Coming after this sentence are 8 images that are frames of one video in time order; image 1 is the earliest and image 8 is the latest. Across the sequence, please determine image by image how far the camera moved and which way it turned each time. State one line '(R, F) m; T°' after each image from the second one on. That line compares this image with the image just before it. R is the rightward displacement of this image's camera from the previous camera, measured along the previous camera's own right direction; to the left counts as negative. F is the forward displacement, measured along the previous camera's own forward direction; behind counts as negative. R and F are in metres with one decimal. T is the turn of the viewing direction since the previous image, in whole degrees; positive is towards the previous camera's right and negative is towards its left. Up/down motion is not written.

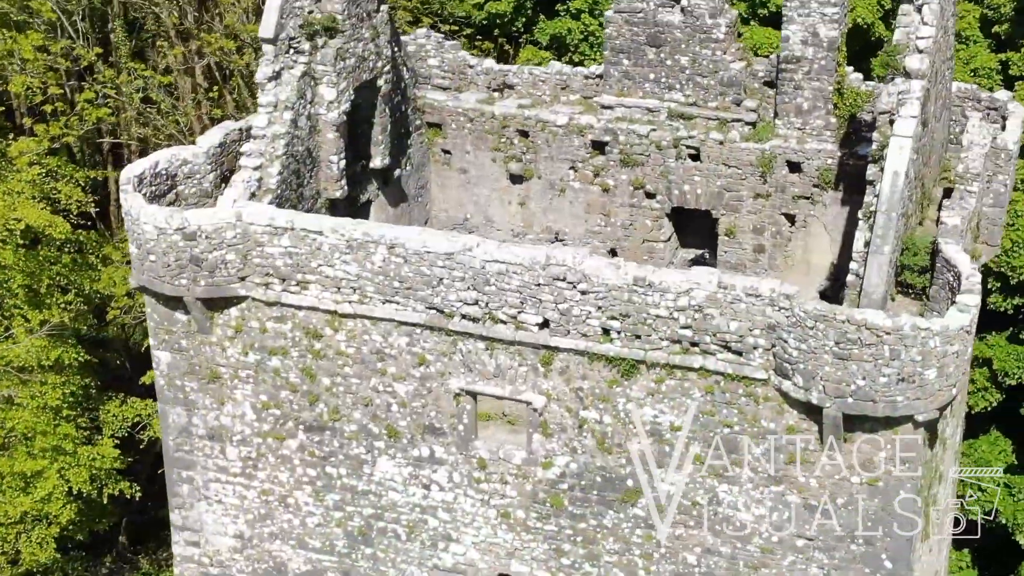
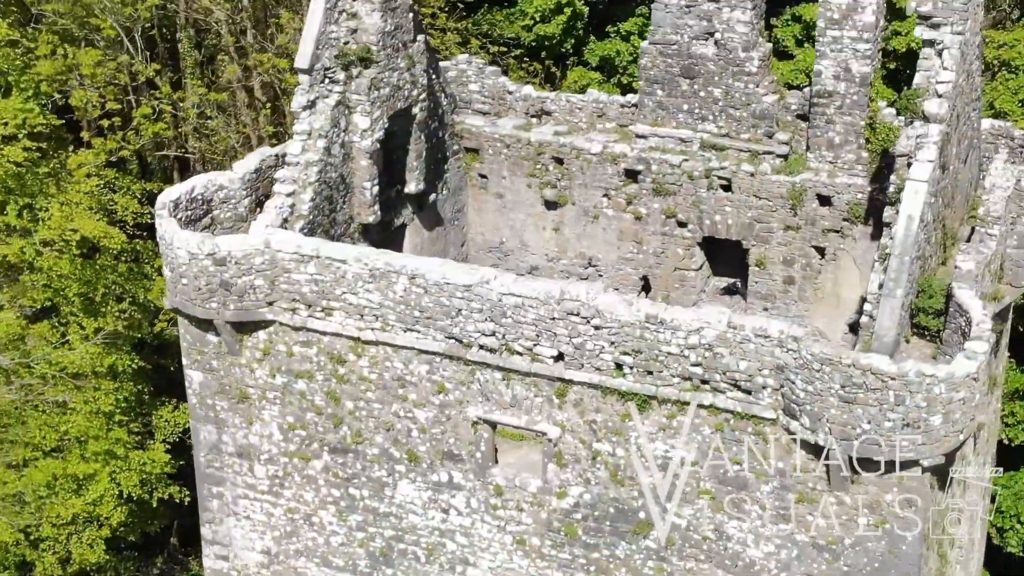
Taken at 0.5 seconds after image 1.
(+0.5, -0.2) m; -3°
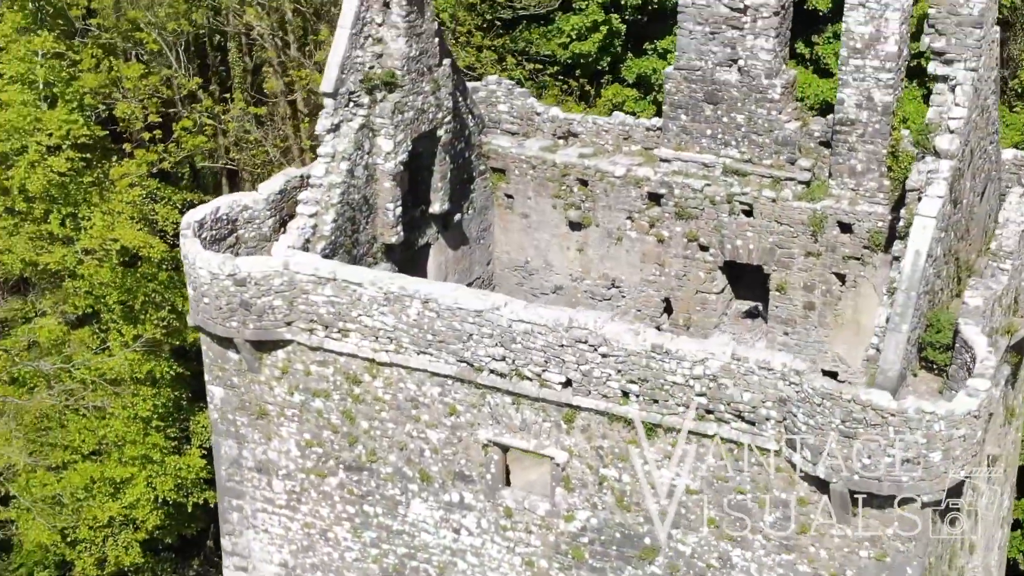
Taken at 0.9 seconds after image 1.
(+0.4, -0.2) m; -2°
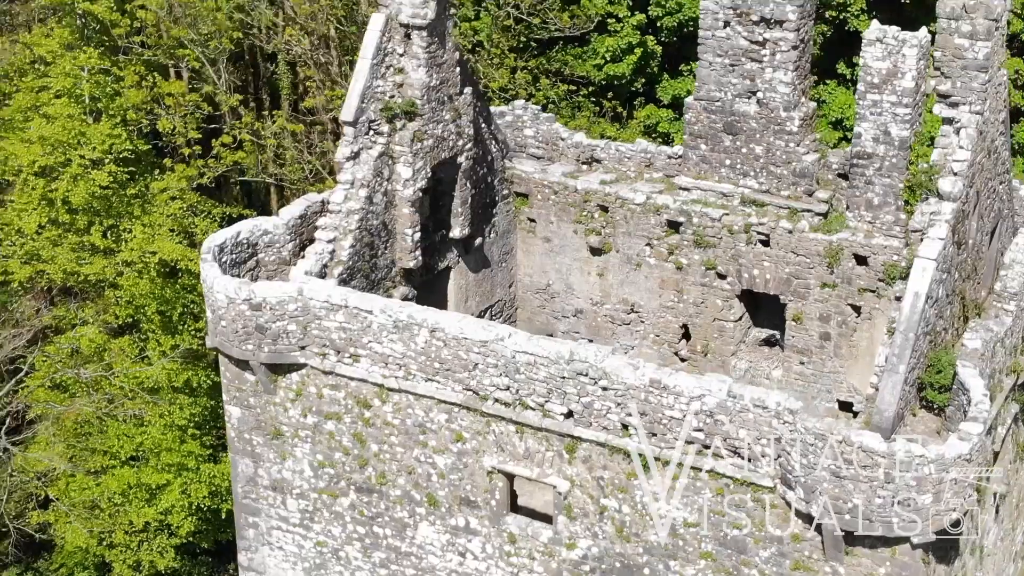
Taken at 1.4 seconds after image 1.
(+0.5, -0.2) m; -2°
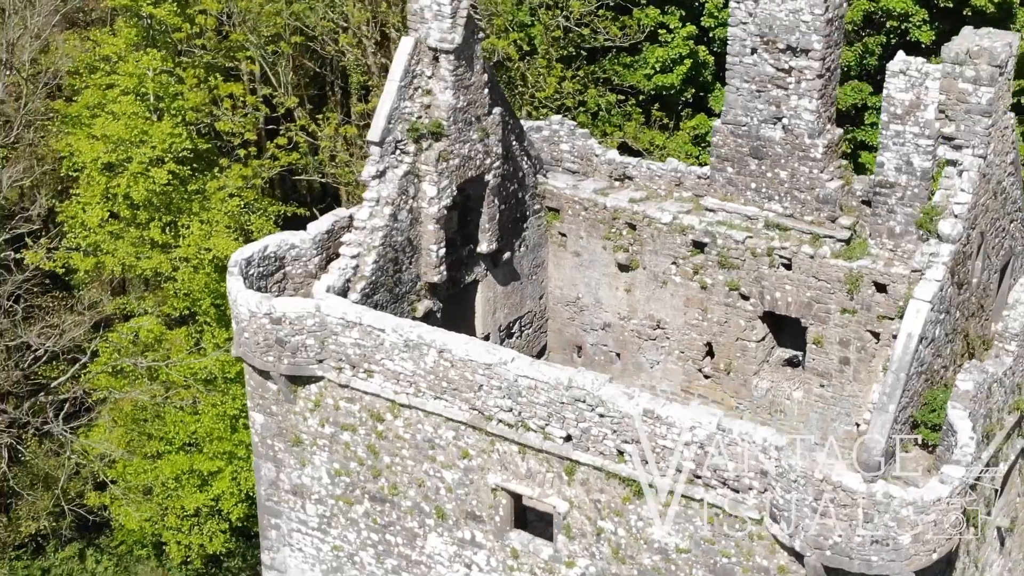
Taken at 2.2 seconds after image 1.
(+0.8, -0.4) m; -4°
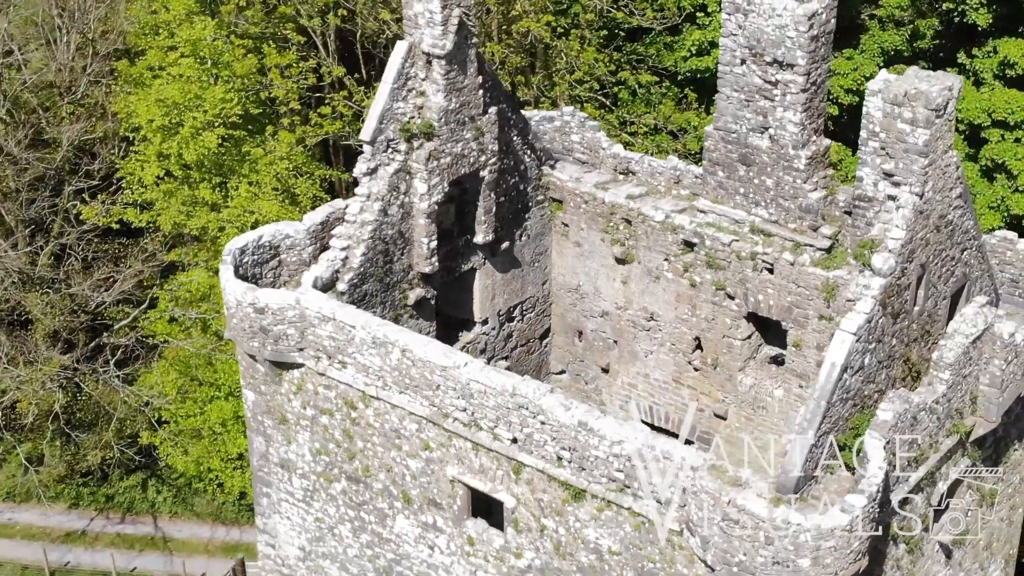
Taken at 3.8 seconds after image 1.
(+1.6, -0.7) m; -5°
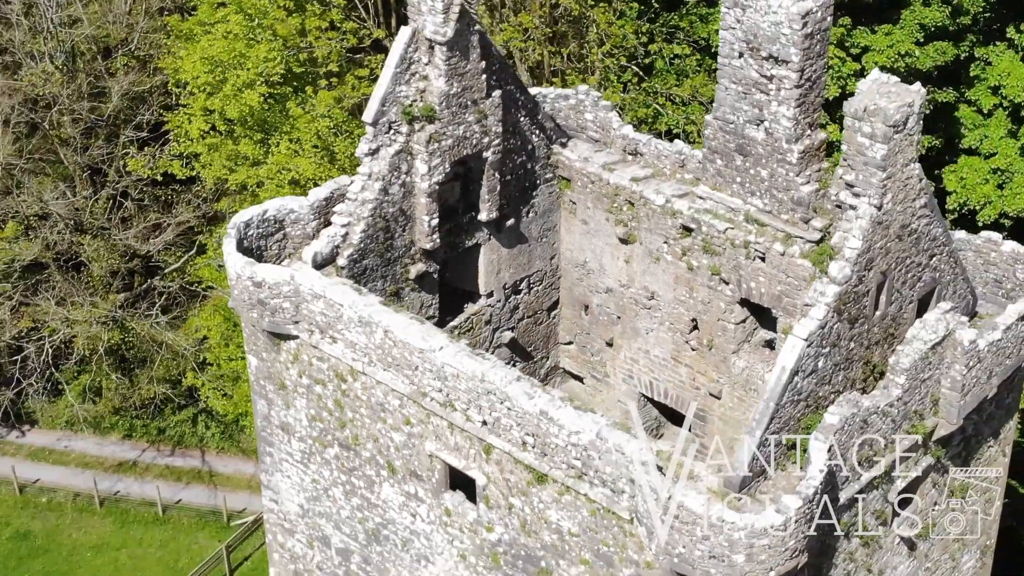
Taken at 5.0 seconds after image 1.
(+1.2, -0.5) m; -4°
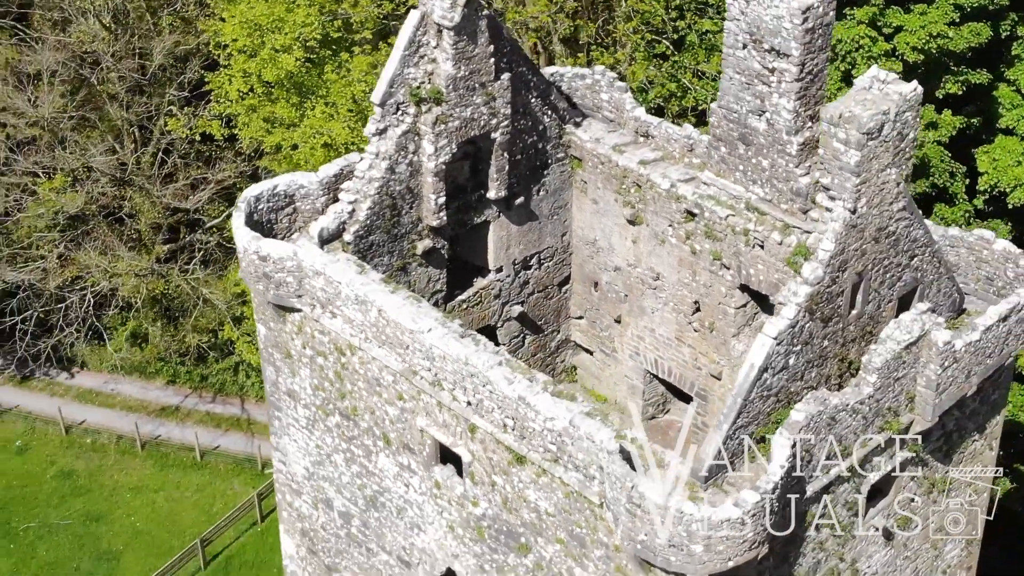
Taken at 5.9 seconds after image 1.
(+0.9, -0.4) m; -3°
